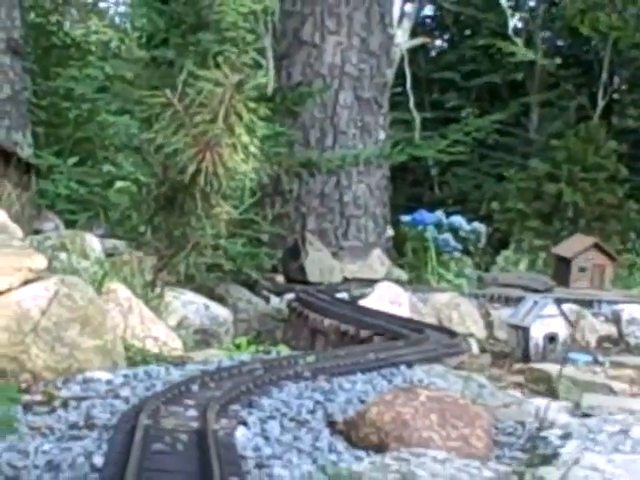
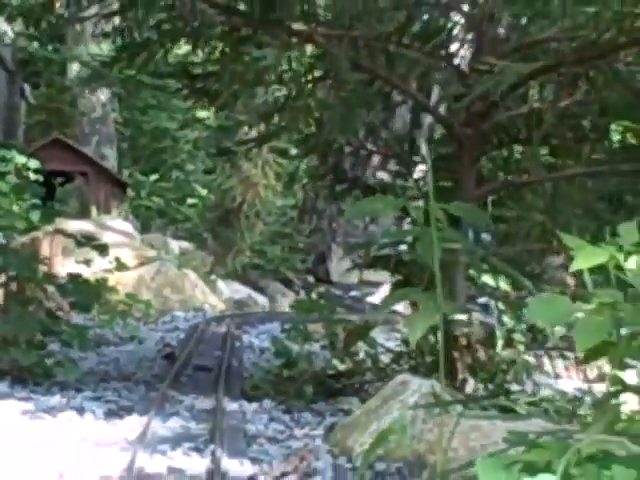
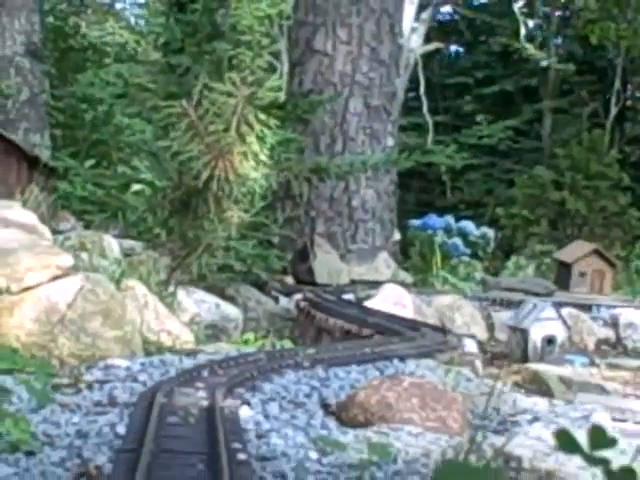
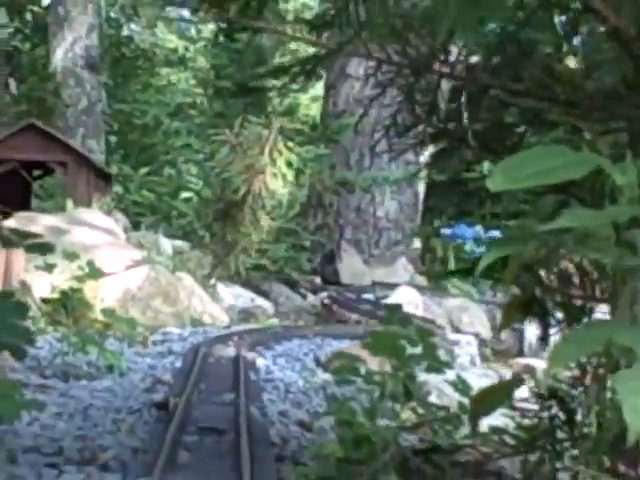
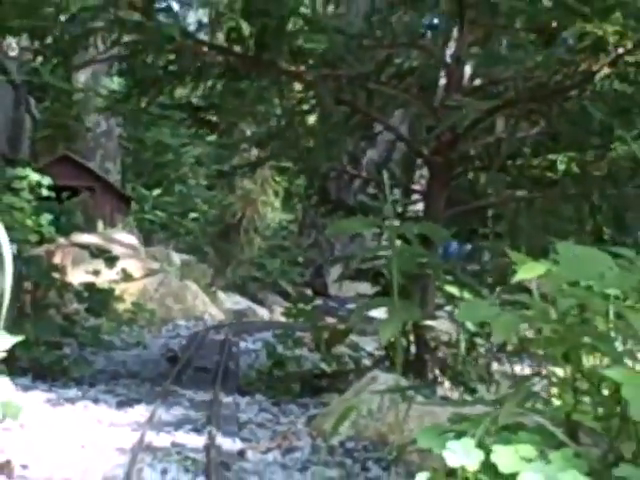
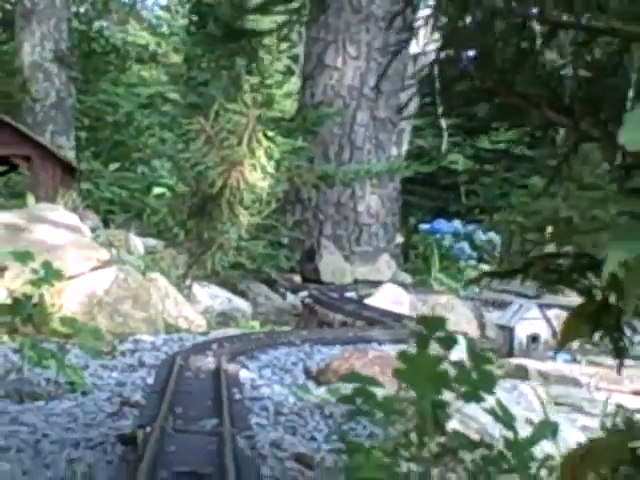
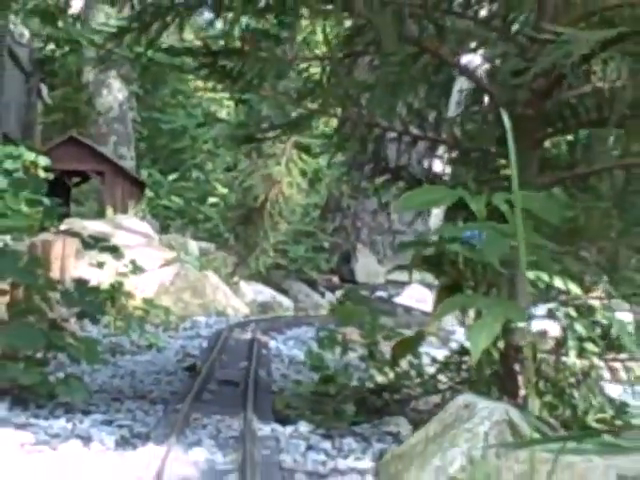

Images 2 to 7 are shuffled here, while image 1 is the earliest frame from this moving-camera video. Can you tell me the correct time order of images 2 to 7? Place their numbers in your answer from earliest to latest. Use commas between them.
3, 6, 4, 7, 2, 5
